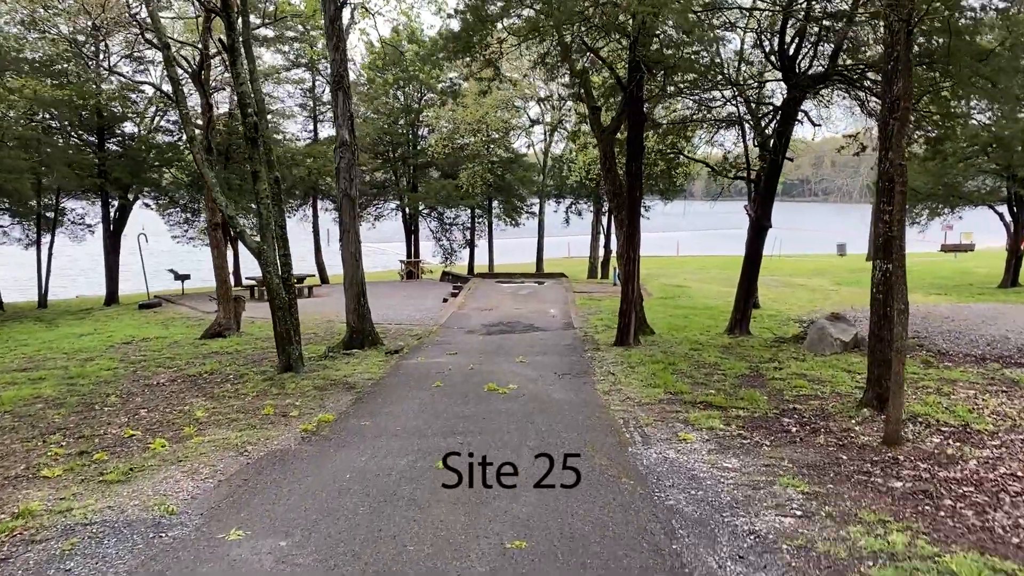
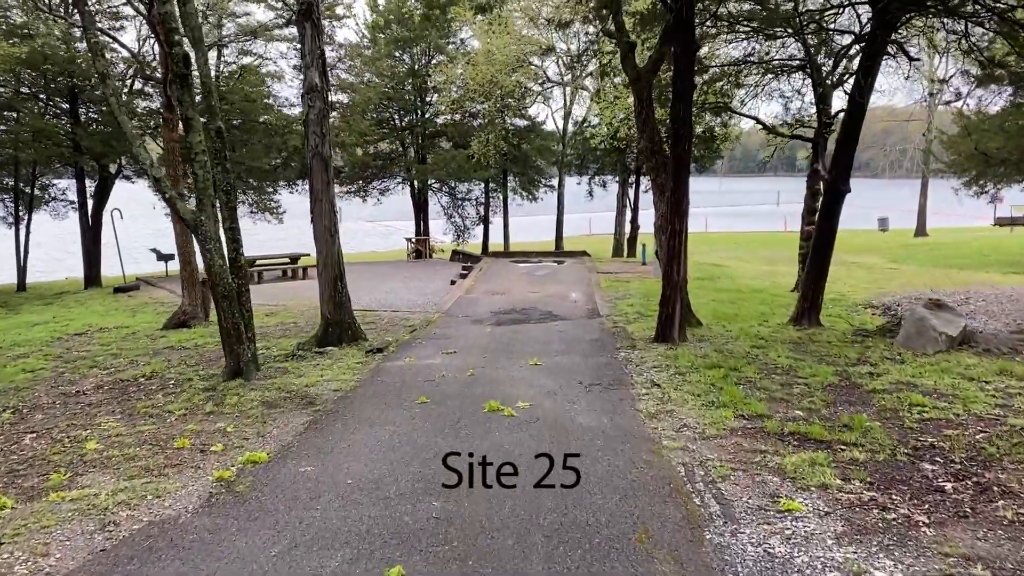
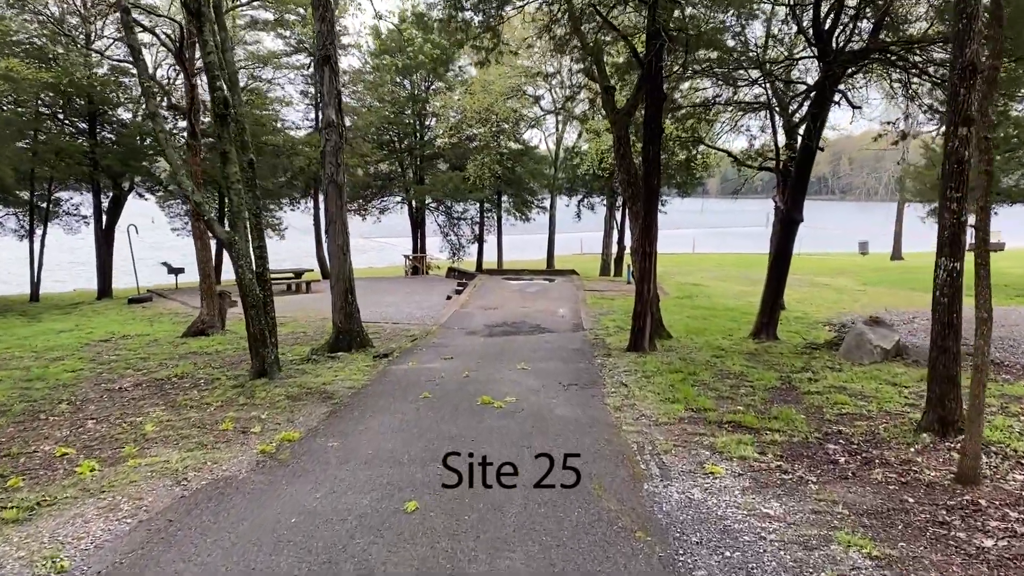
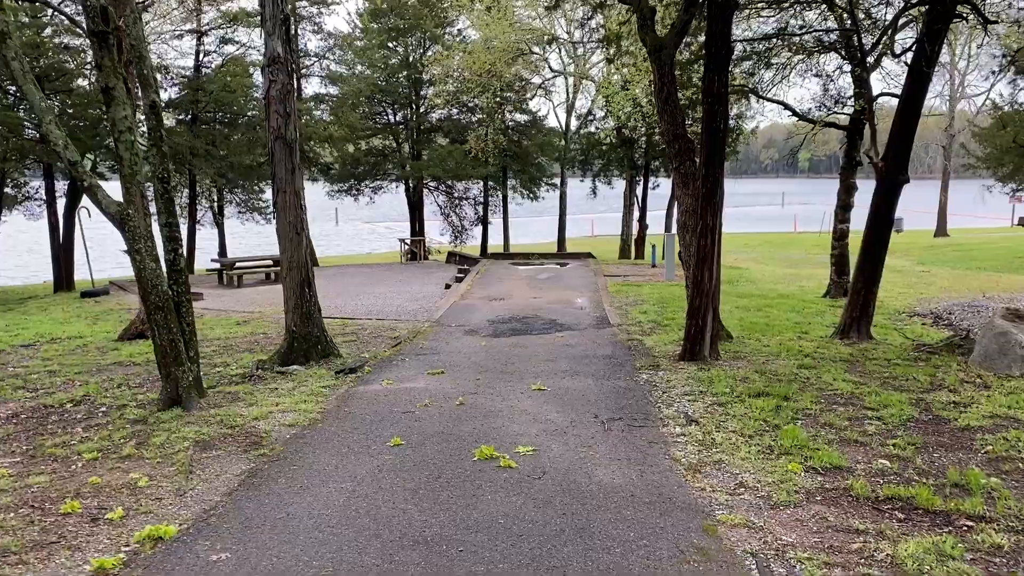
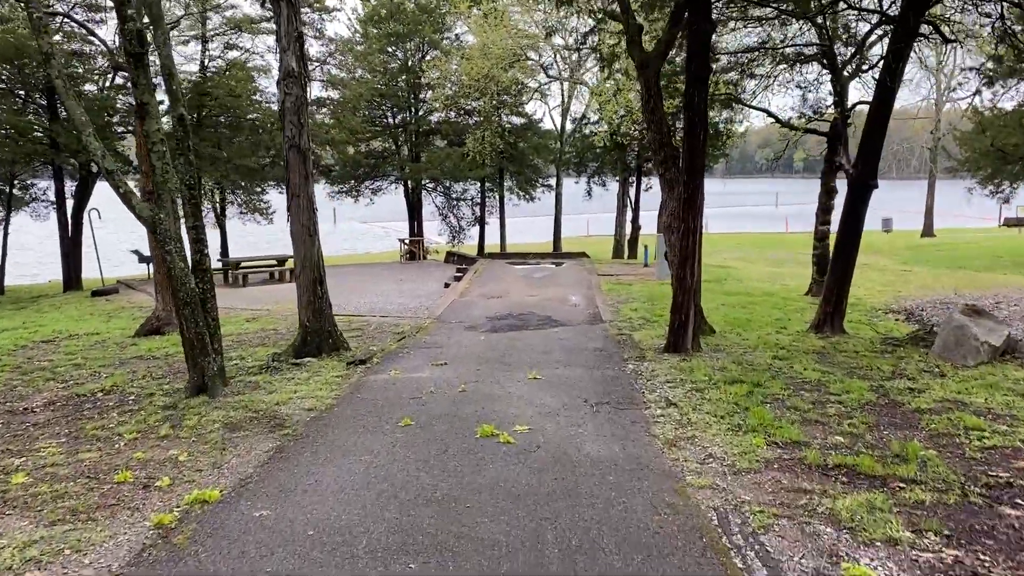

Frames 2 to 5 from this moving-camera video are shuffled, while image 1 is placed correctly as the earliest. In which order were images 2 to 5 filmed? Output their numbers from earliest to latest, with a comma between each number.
3, 2, 5, 4
